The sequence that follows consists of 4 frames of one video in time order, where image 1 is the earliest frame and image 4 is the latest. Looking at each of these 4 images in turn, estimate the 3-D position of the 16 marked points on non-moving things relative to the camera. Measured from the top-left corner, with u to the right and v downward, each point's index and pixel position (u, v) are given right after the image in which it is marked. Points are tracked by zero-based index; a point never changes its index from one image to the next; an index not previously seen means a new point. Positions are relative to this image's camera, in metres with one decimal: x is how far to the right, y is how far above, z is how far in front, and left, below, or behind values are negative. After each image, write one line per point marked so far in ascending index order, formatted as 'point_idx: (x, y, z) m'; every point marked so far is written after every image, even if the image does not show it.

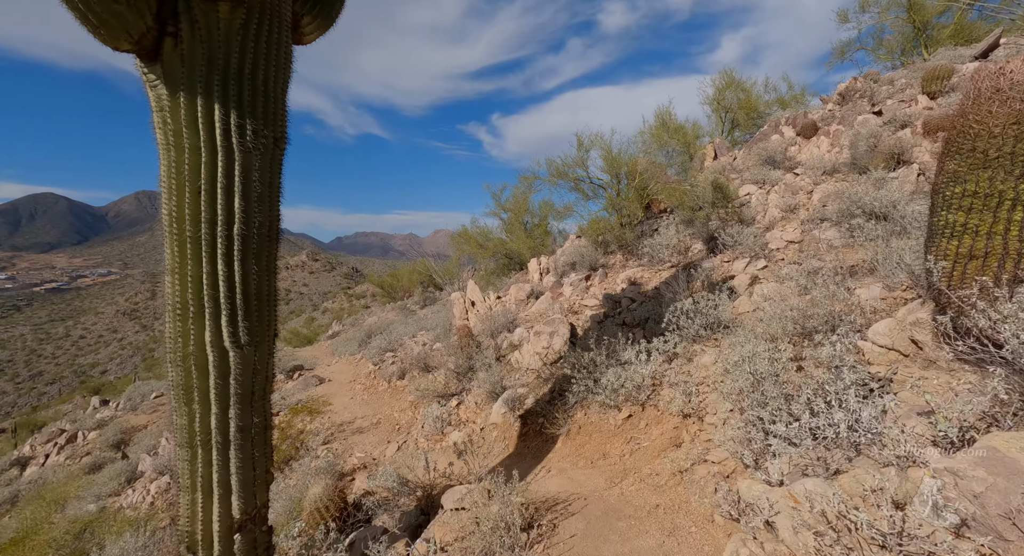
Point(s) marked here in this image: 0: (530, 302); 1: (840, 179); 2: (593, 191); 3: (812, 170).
0: (+0.3, -0.5, +9.4) m
1: (+5.3, +1.6, +7.9) m
2: (+1.7, +1.8, +10.4) m
3: (+5.4, +1.9, +8.8) m
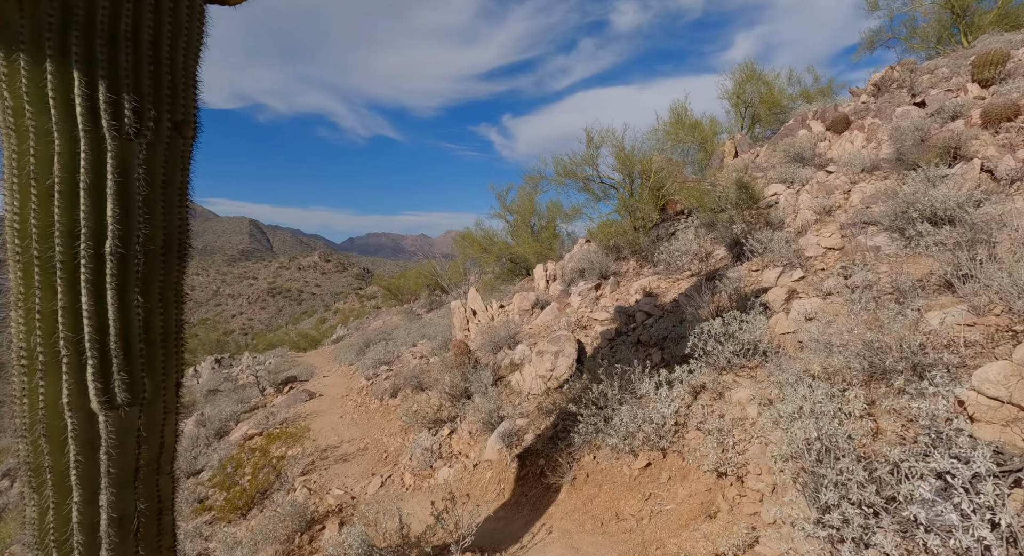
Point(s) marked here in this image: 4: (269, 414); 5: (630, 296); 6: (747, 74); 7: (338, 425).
0: (+0.4, -0.6, +8.6) m
1: (+5.3, +1.5, +7.0) m
2: (+1.8, +1.7, +9.6) m
3: (+5.4, +1.8, +7.9) m
4: (-4.5, -2.5, +9.0) m
5: (+1.8, -0.3, +7.2) m
6: (+6.1, +5.3, +12.7) m
7: (-2.8, -2.4, +8.0) m
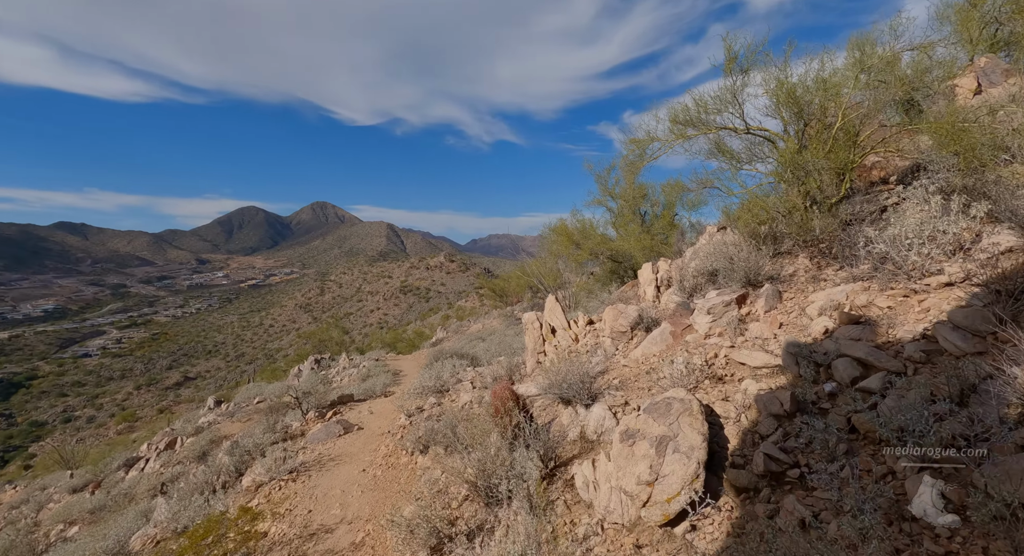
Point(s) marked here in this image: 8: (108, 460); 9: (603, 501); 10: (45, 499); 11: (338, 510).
0: (+1.4, -0.7, +5.6) m
1: (+5.9, +1.3, +2.9) m
2: (+3.0, +1.6, +6.2) m
3: (+6.2, +1.7, +3.7) m
4: (-3.2, -2.5, +7.1) m
5: (+2.4, -0.3, +3.9) m
6: (+8.0, +5.2, +8.2) m
7: (-1.9, -2.5, +5.8) m
8: (-15.3, -6.9, +18.5) m
9: (+0.5, -1.3, +2.9) m
10: (-15.6, -7.4, +16.4) m
11: (-1.9, -2.5, +5.3) m
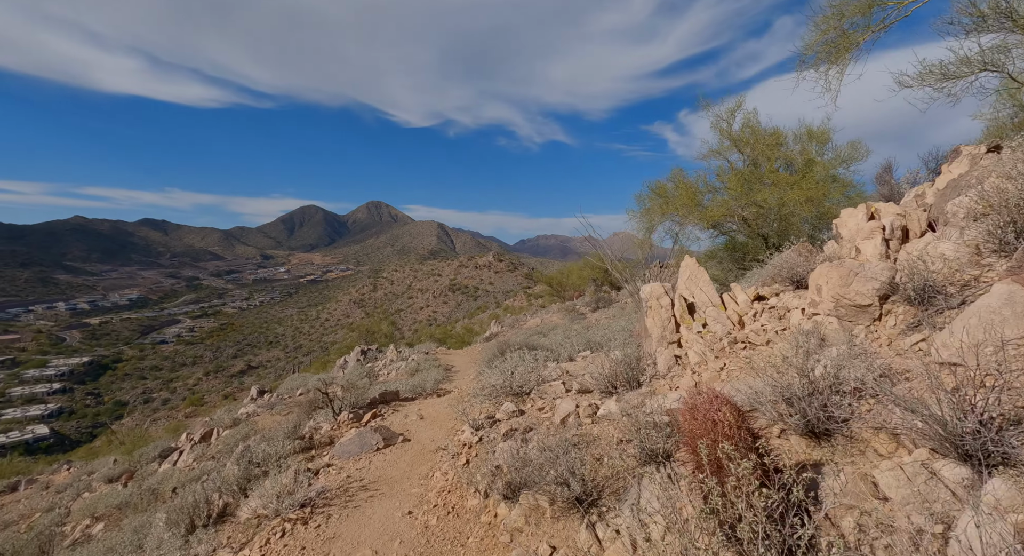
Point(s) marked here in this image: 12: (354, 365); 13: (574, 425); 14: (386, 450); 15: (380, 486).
0: (+2.4, -0.2, +3.0) m
1: (+6.6, +1.7, -0.2) m
2: (+4.1, +2.0, +3.4) m
3: (+7.0, +2.1, +0.7) m
4: (-2.1, -2.0, +5.0) m
5: (+3.3, +0.1, +1.2) m
6: (+9.3, +5.5, +4.9) m
7: (-0.9, -1.9, +3.5) m
8: (-13.1, -6.1, +17.4) m
9: (+1.3, -0.8, +0.4) m
10: (-13.6, -6.6, +15.4) m
11: (-0.9, -2.0, +3.0) m
12: (-6.0, -3.3, +18.4) m
13: (+0.4, -1.1, +3.8) m
14: (-1.4, -1.9, +5.4) m
15: (-1.2, -1.9, +4.5) m
